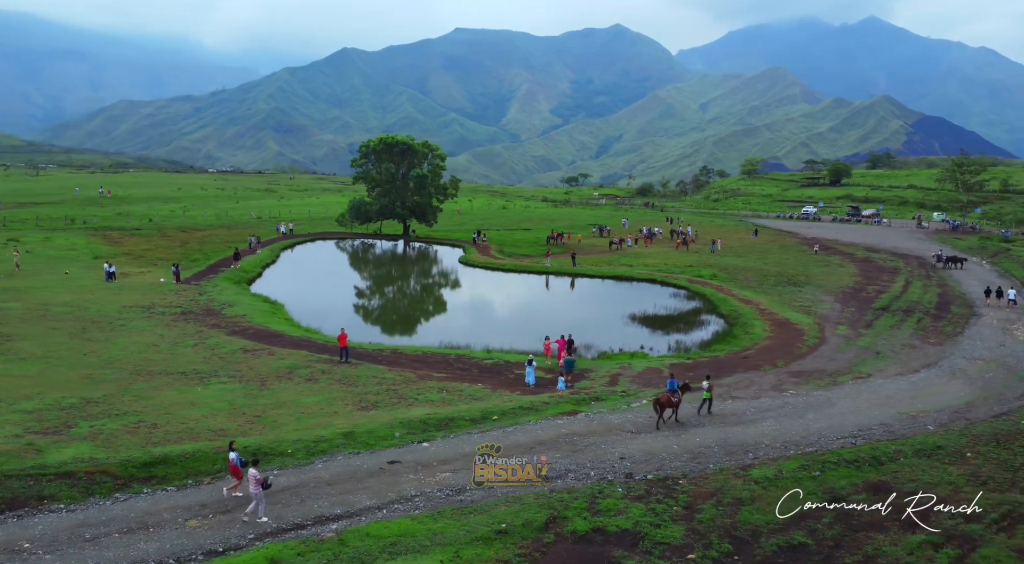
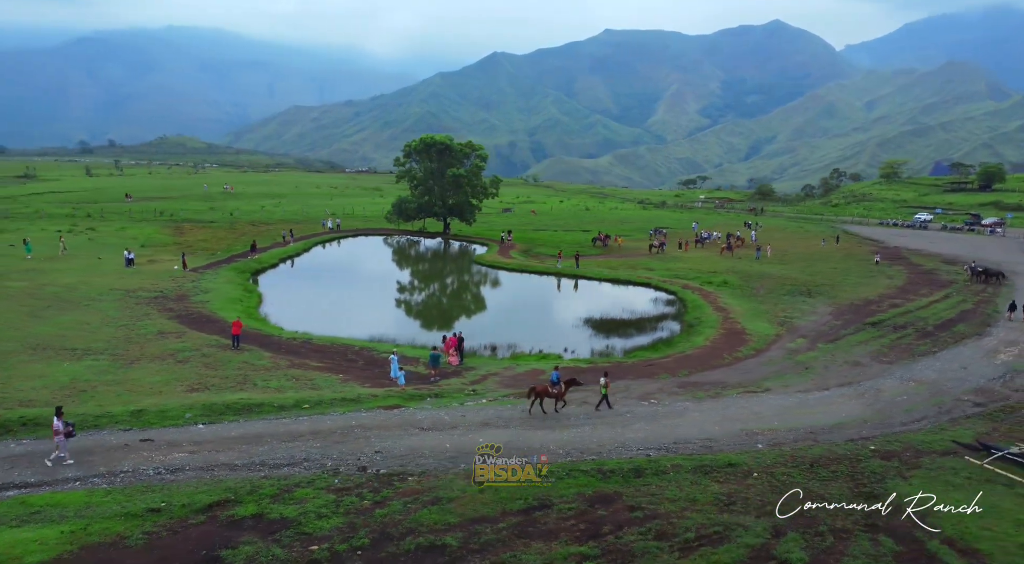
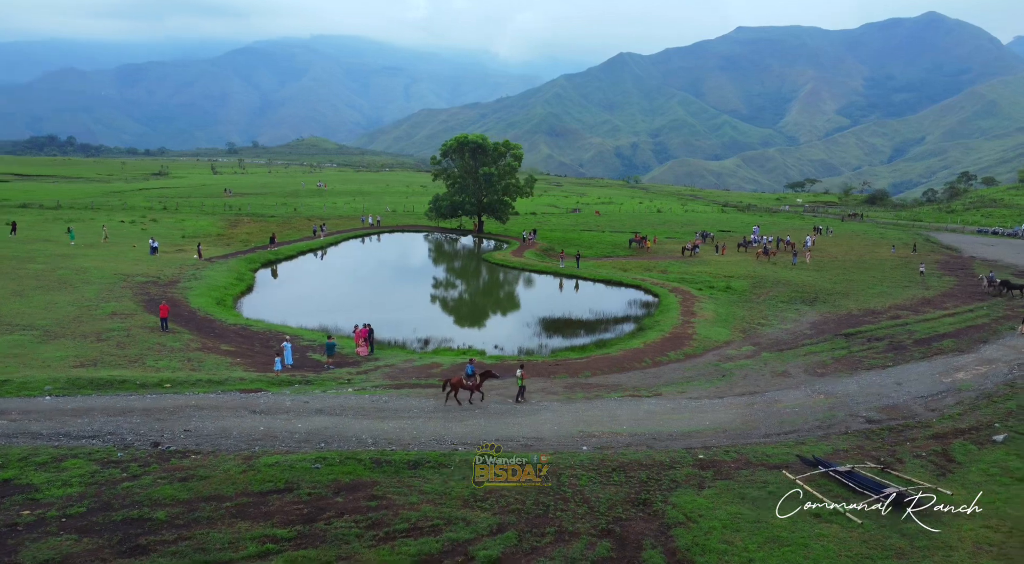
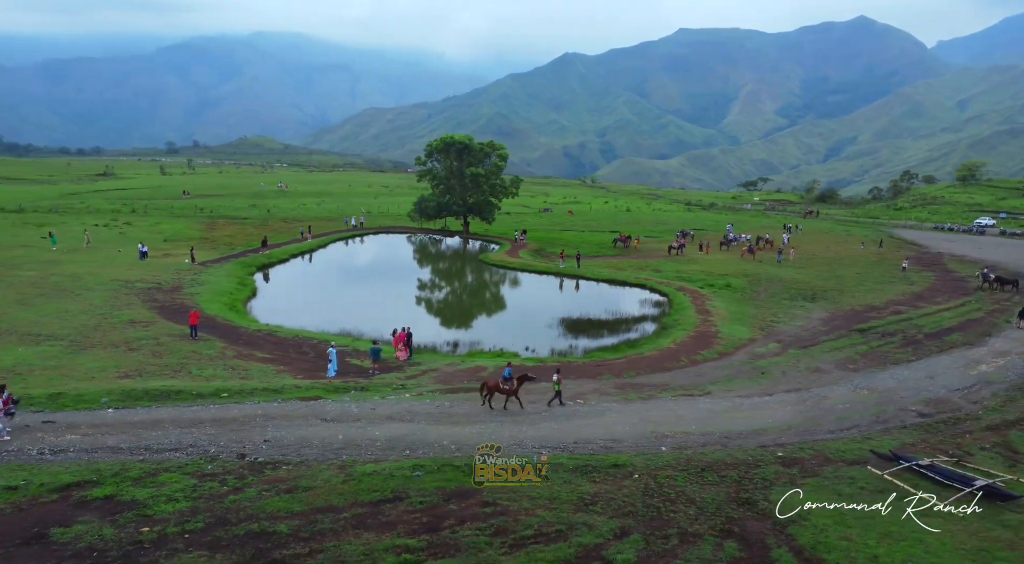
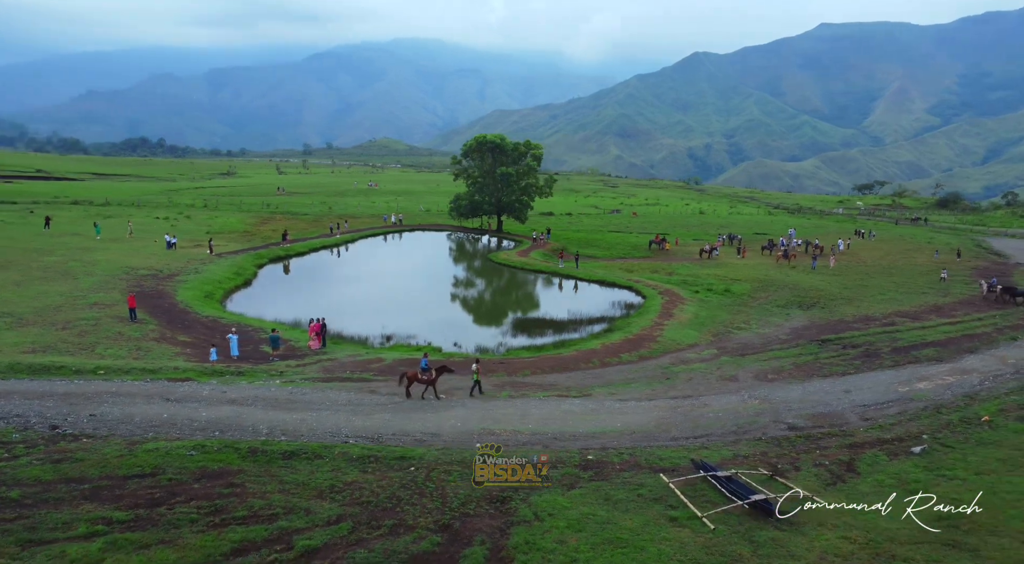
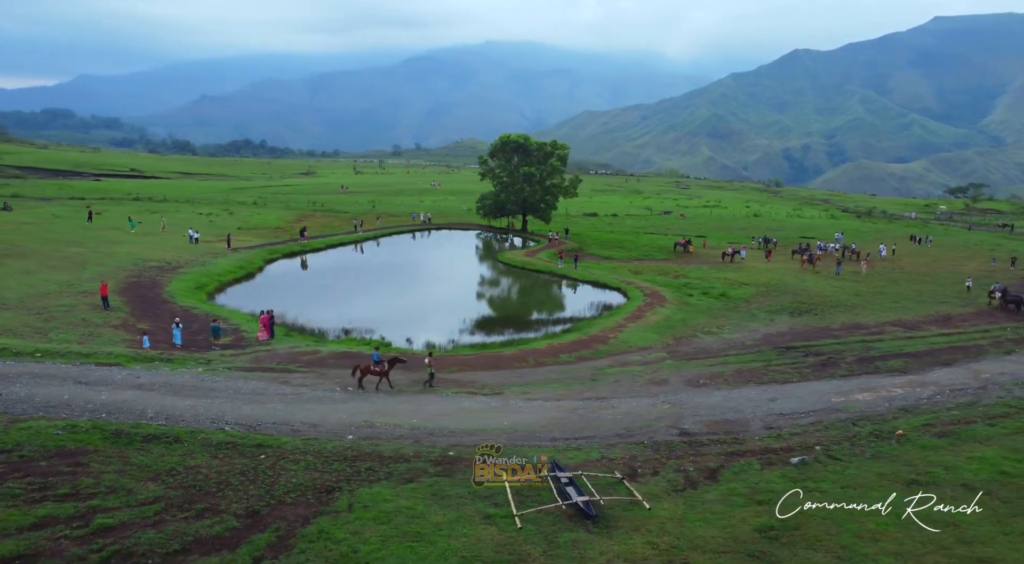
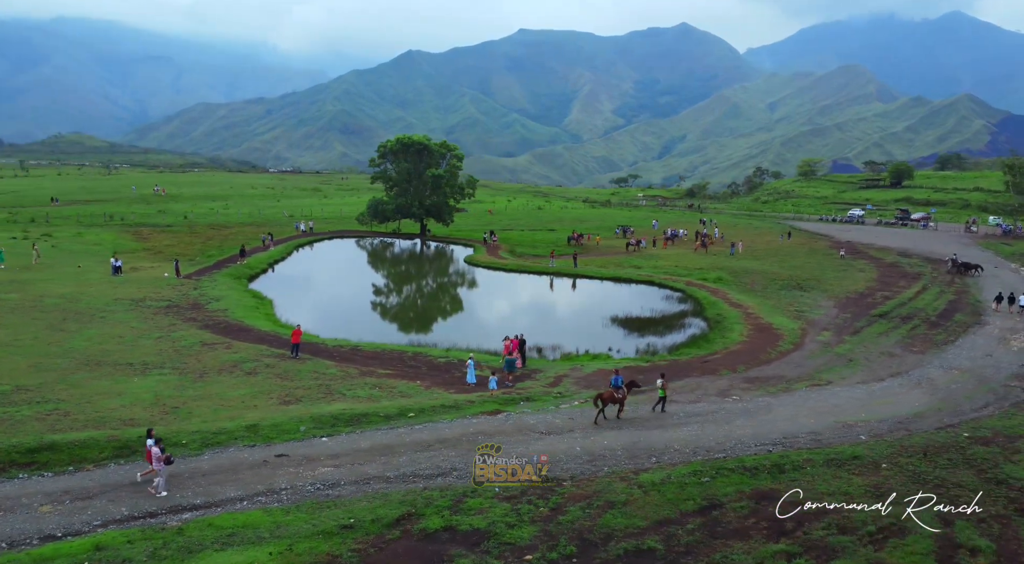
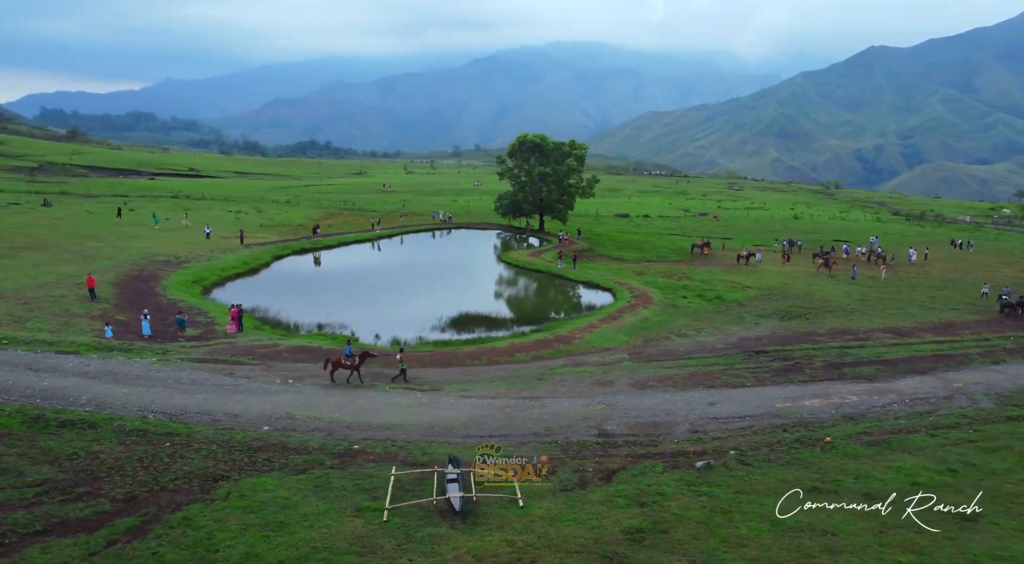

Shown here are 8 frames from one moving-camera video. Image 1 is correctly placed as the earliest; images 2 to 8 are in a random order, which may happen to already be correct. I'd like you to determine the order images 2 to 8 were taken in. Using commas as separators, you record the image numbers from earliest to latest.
7, 2, 4, 3, 5, 6, 8
